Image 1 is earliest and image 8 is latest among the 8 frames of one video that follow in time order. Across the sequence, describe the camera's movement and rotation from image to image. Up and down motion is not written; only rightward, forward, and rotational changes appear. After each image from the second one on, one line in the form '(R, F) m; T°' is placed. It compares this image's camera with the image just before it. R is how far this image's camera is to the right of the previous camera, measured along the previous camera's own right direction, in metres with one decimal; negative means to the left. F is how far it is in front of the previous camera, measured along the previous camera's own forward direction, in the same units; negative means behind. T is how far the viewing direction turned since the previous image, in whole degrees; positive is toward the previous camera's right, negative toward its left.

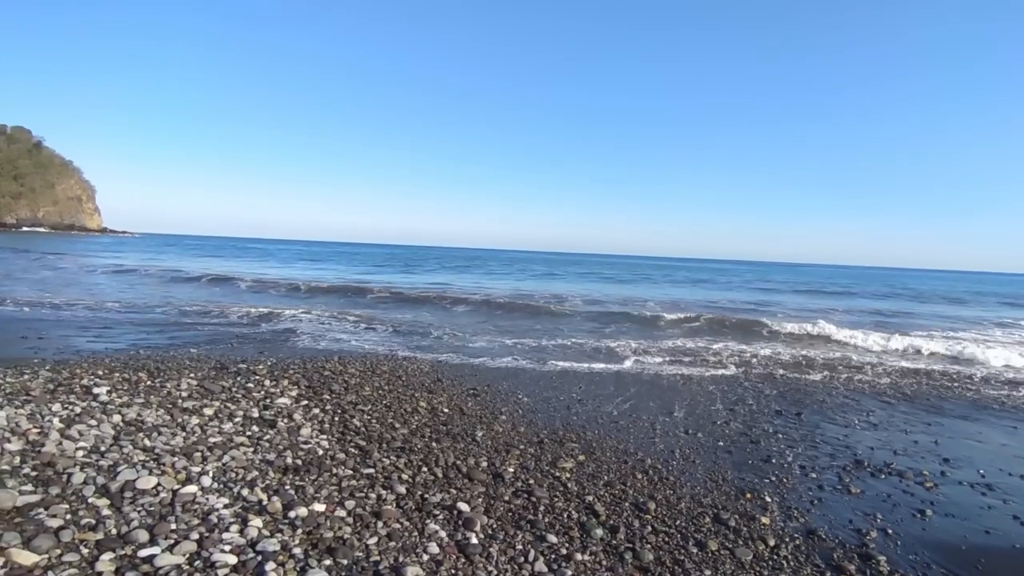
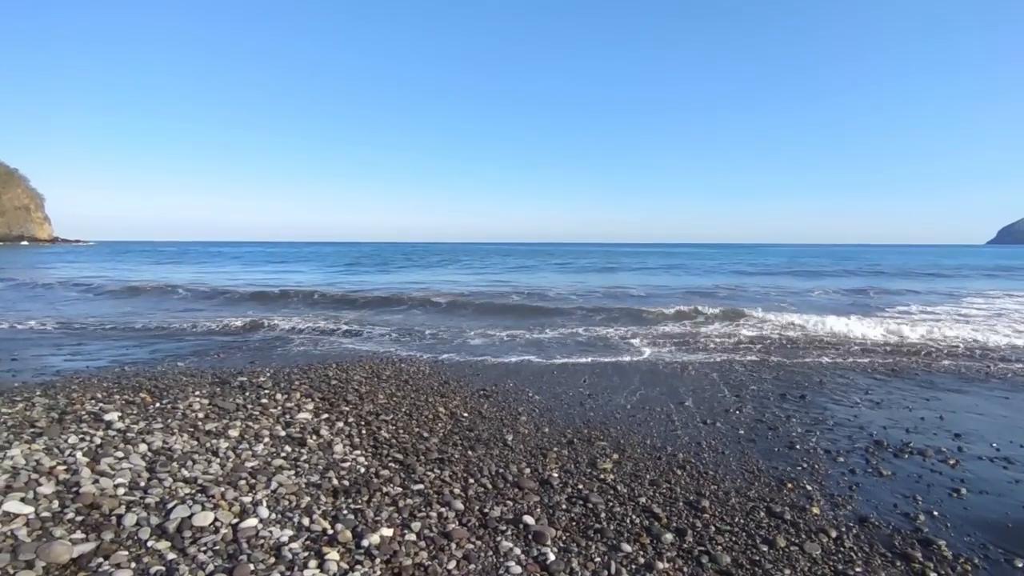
(-0.5, +0.2) m; +3°
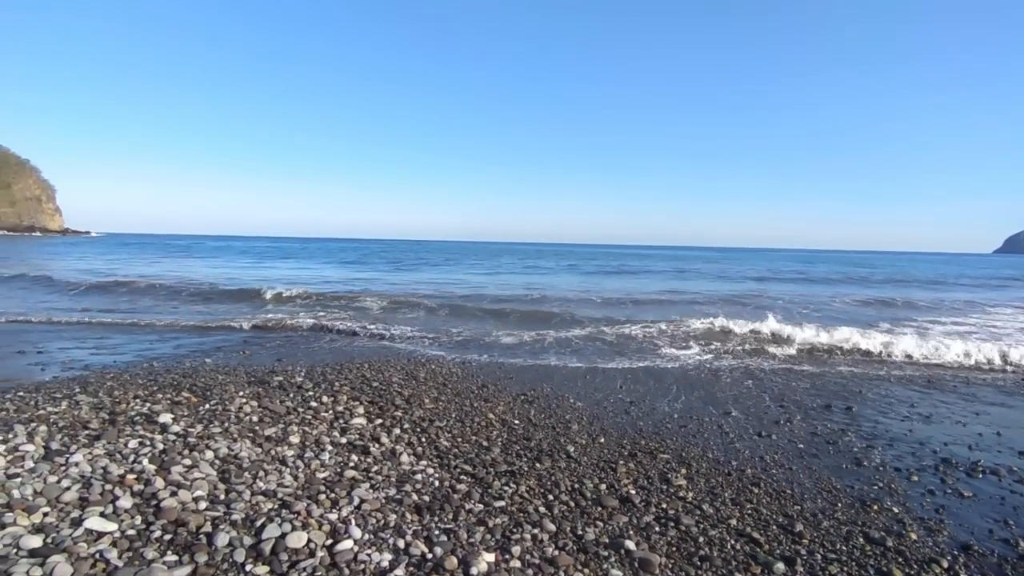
(-0.6, +0.2) m; 0°
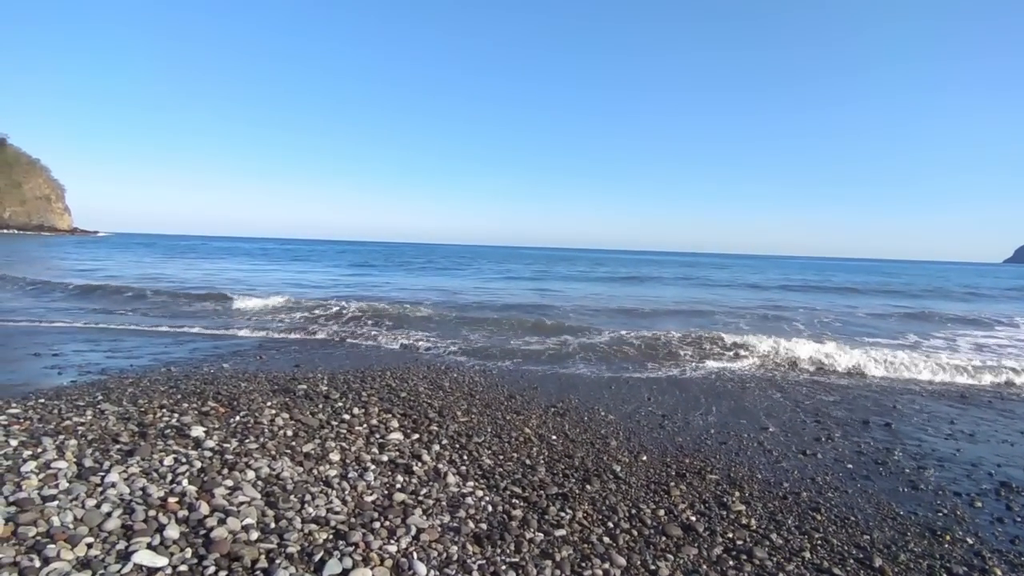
(-0.4, +0.2) m; -1°
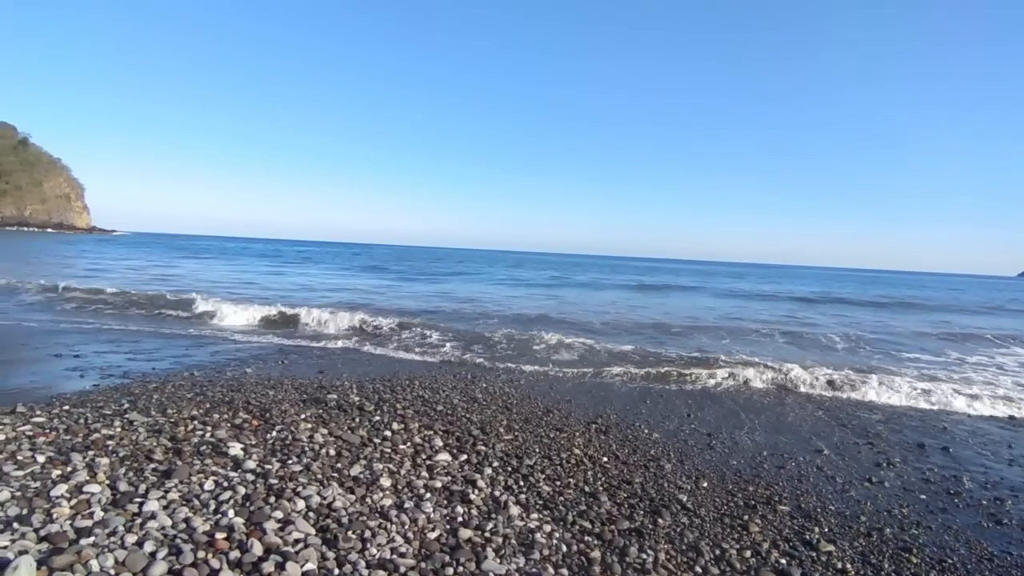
(-0.4, +0.4) m; -1°
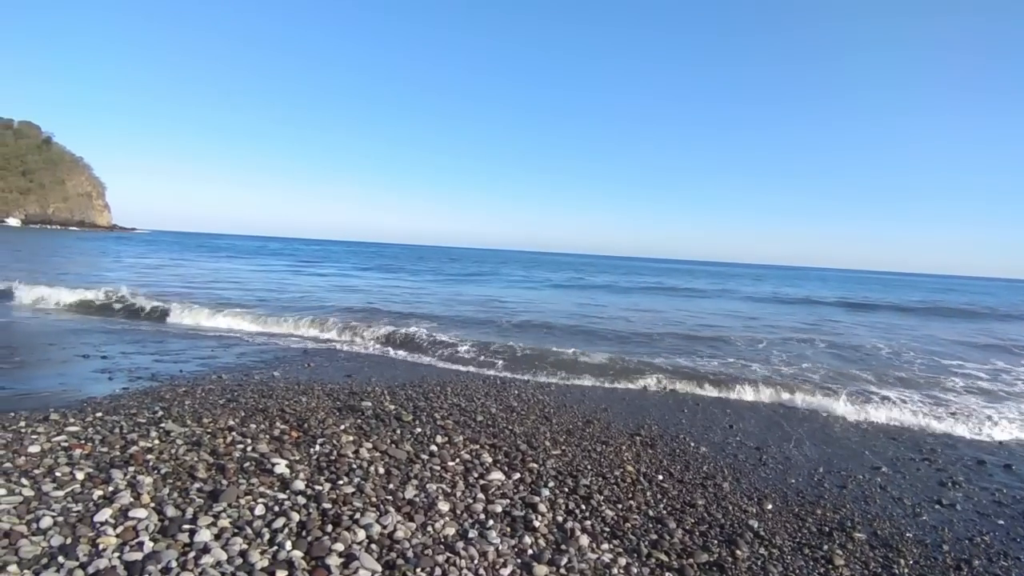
(-0.4, +0.3) m; -1°
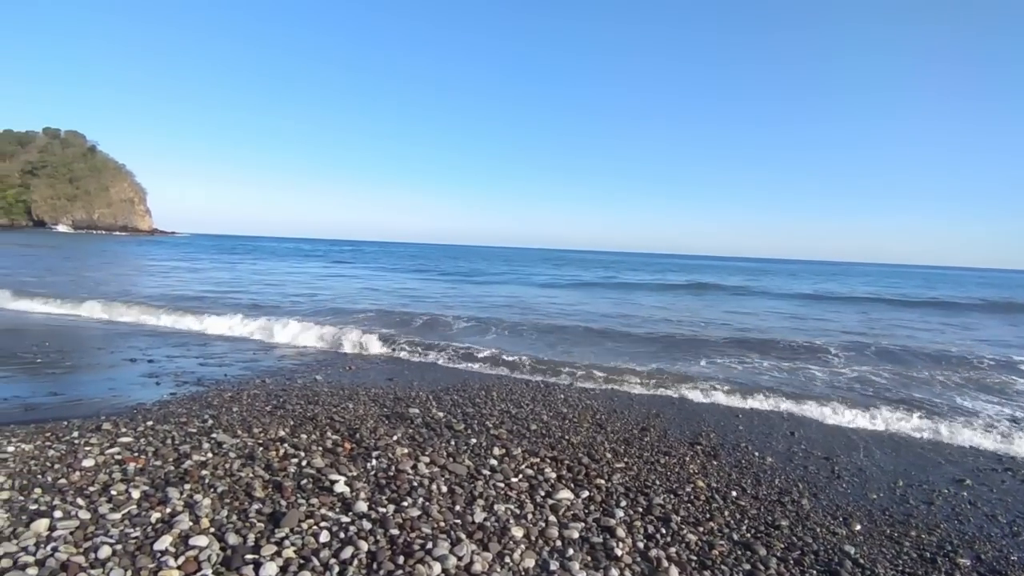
(-0.3, +0.3) m; -3°
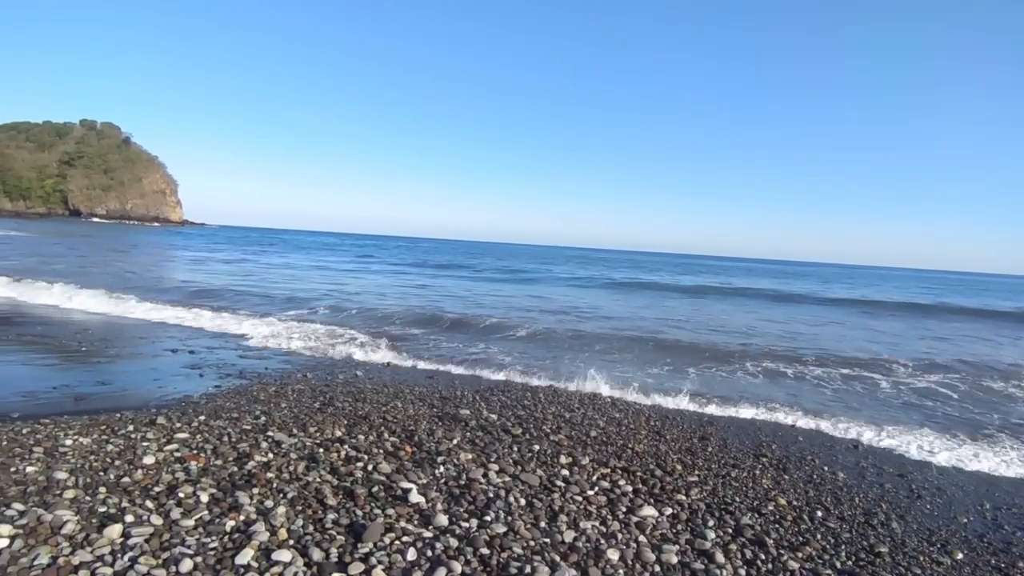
(-0.5, +0.3) m; -2°
